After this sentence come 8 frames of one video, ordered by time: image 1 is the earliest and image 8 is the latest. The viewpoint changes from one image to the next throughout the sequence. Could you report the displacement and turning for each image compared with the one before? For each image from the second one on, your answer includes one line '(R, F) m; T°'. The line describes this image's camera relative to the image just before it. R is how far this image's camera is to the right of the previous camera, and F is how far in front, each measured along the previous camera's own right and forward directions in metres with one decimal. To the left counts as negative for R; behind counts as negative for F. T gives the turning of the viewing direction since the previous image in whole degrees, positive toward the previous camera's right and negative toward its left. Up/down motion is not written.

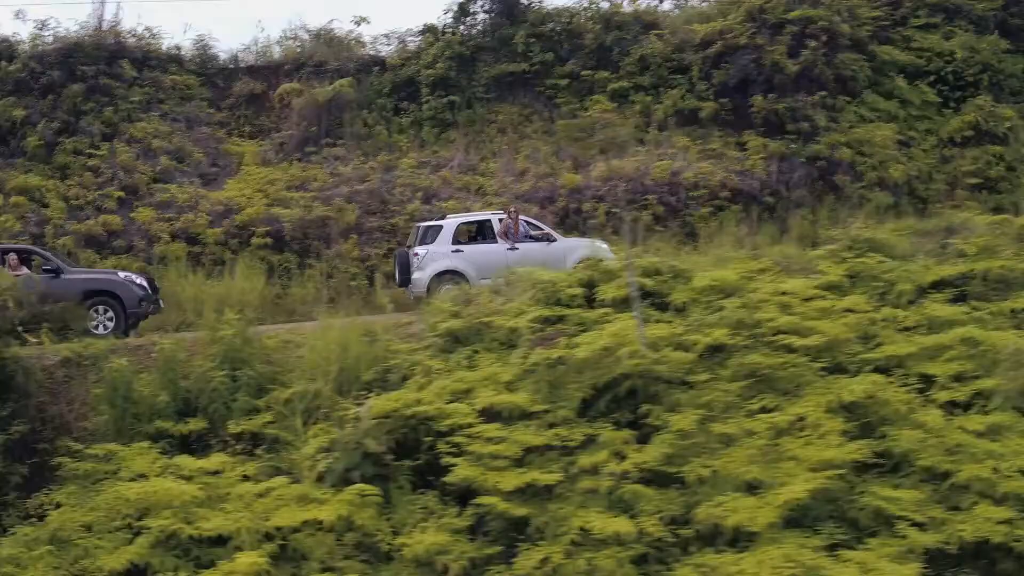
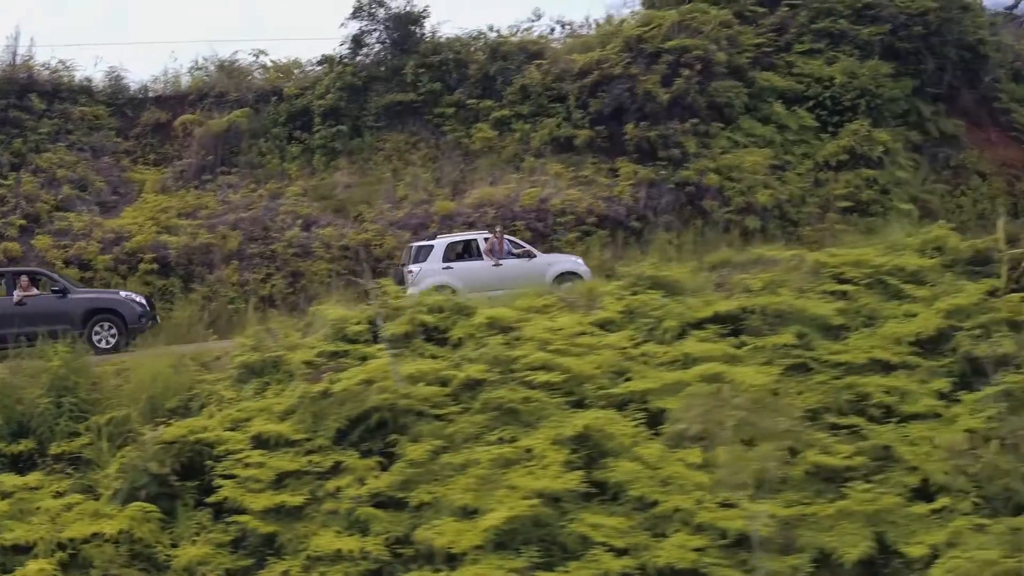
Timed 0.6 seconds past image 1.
(+6.2, -0.5) m; 0°
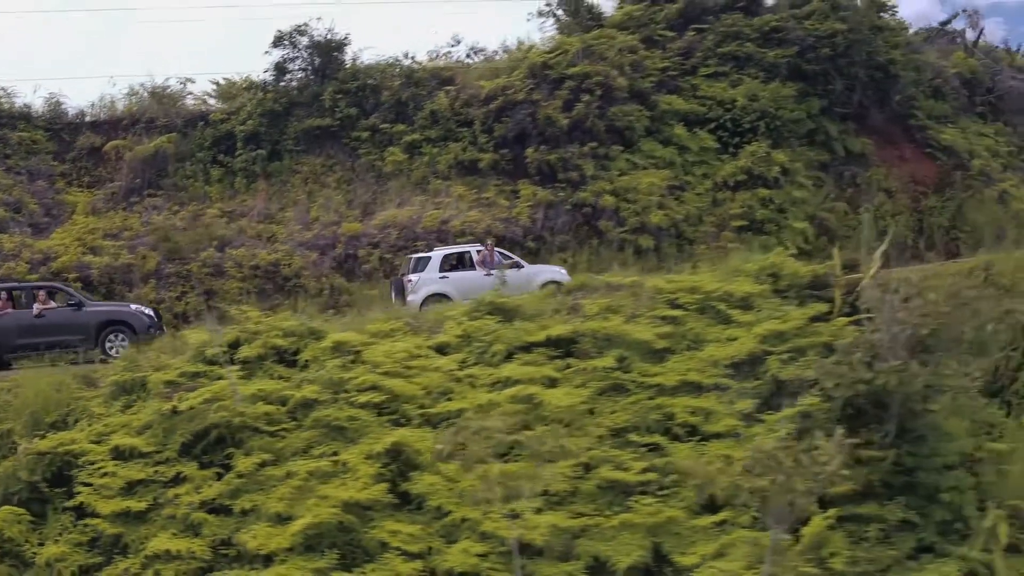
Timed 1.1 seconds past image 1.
(+5.2, -0.6) m; 0°
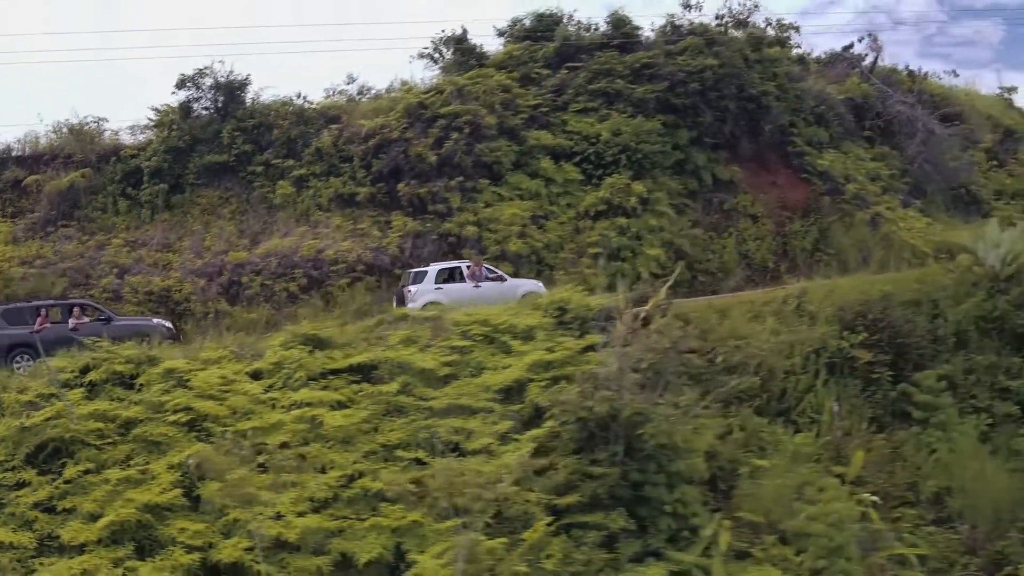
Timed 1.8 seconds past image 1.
(+7.7, -1.1) m; 0°
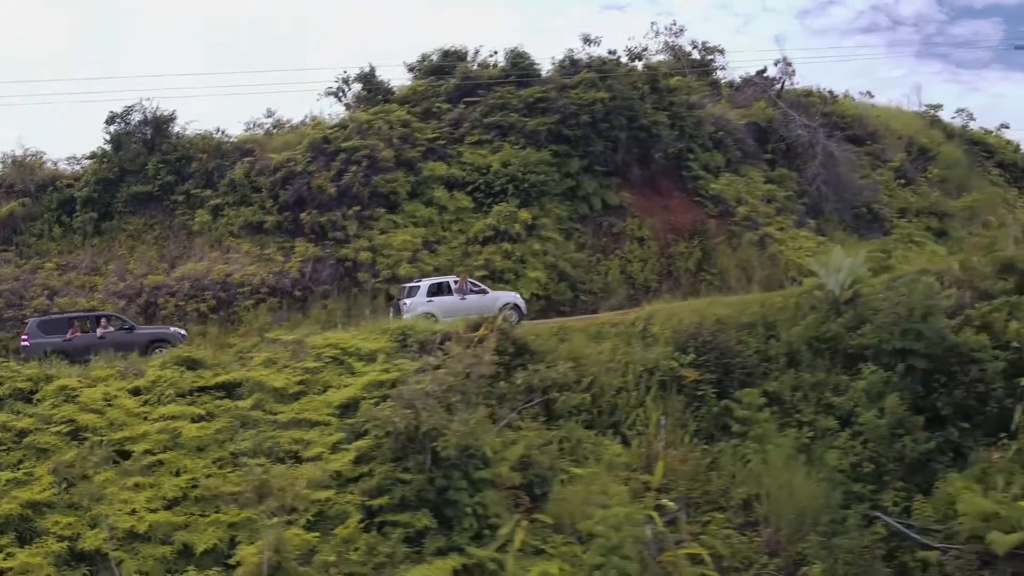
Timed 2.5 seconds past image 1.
(+7.3, -1.2) m; 0°
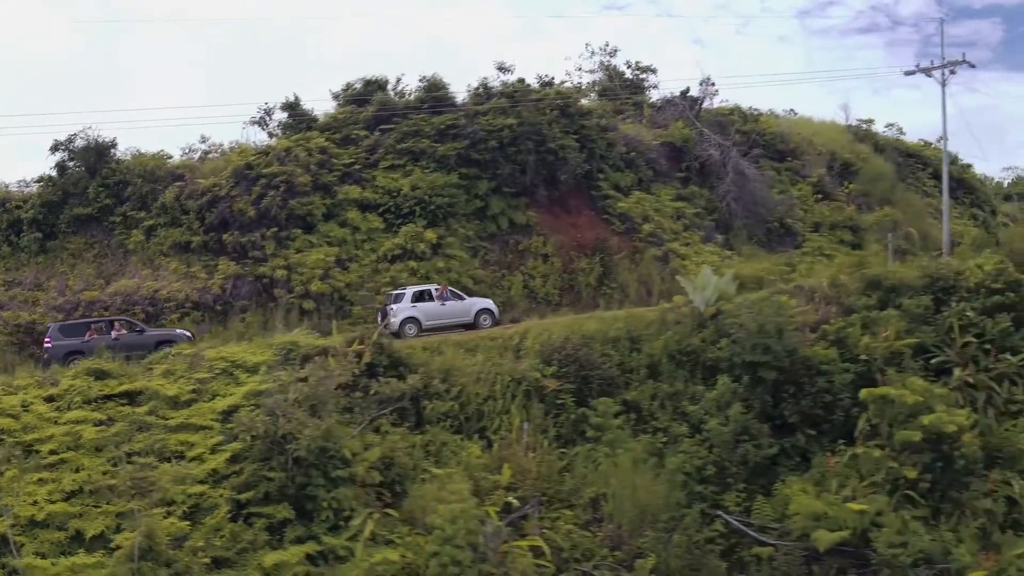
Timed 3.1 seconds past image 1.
(+7.1, -1.2) m; 0°
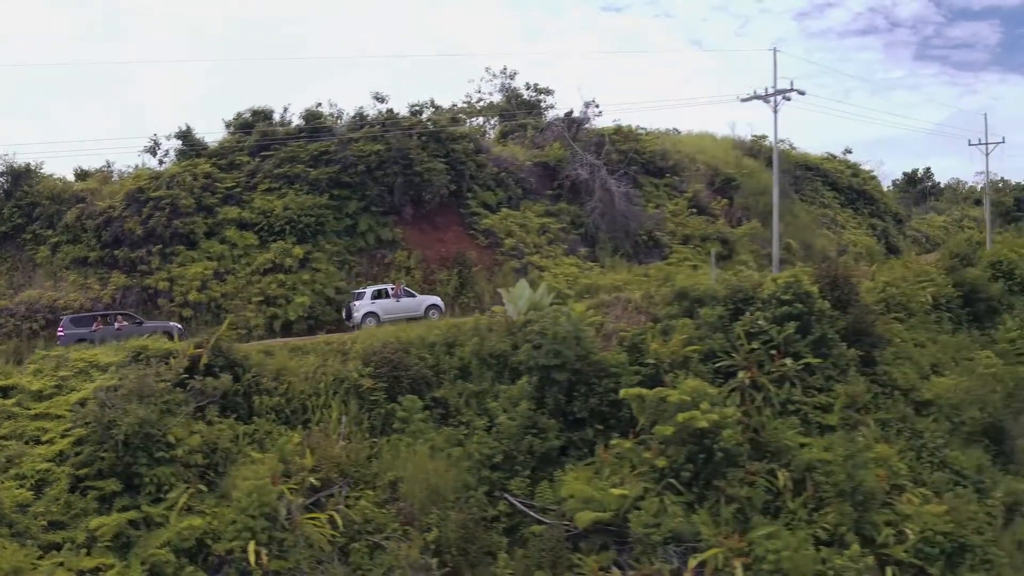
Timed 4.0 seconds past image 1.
(+12.2, -1.9) m; -1°
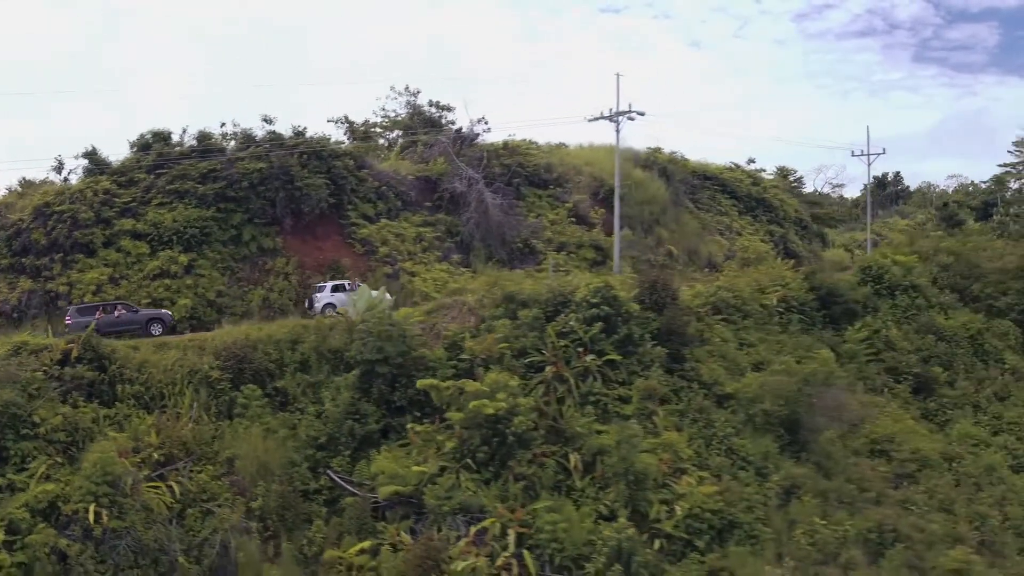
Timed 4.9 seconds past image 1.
(+13.6, -2.1) m; -1°
